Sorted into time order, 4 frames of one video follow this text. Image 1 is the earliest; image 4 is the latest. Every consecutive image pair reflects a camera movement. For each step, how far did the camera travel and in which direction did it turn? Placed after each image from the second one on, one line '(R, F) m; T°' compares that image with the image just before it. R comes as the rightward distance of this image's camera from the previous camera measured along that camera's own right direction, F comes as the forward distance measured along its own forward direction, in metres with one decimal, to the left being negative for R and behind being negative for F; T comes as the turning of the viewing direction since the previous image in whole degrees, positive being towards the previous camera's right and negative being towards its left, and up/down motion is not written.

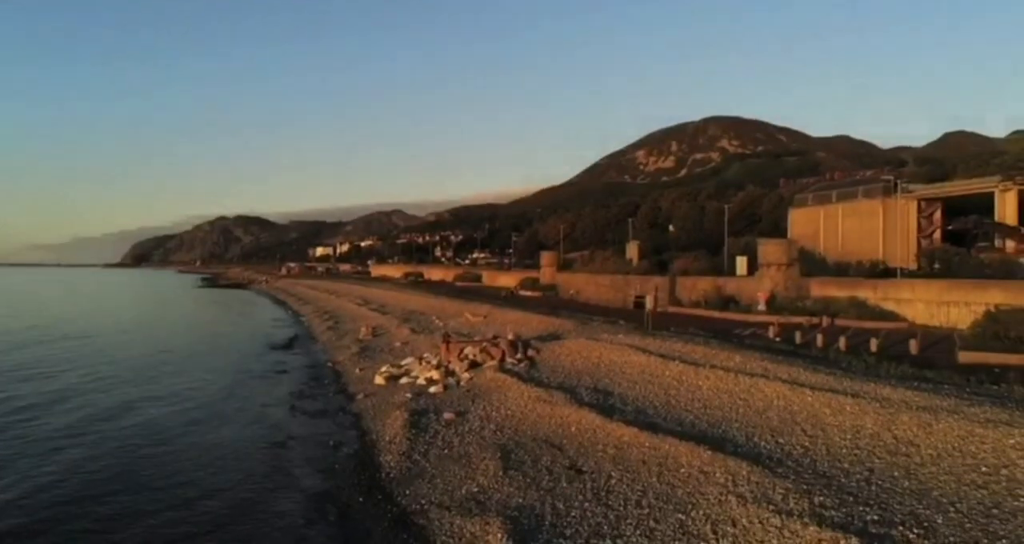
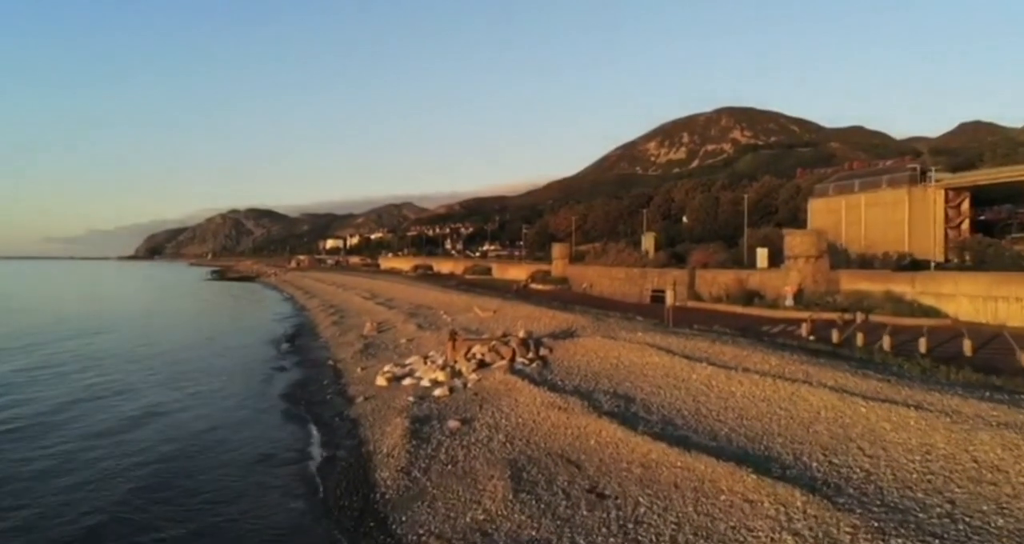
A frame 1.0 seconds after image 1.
(0.0, +2.0) m; -1°
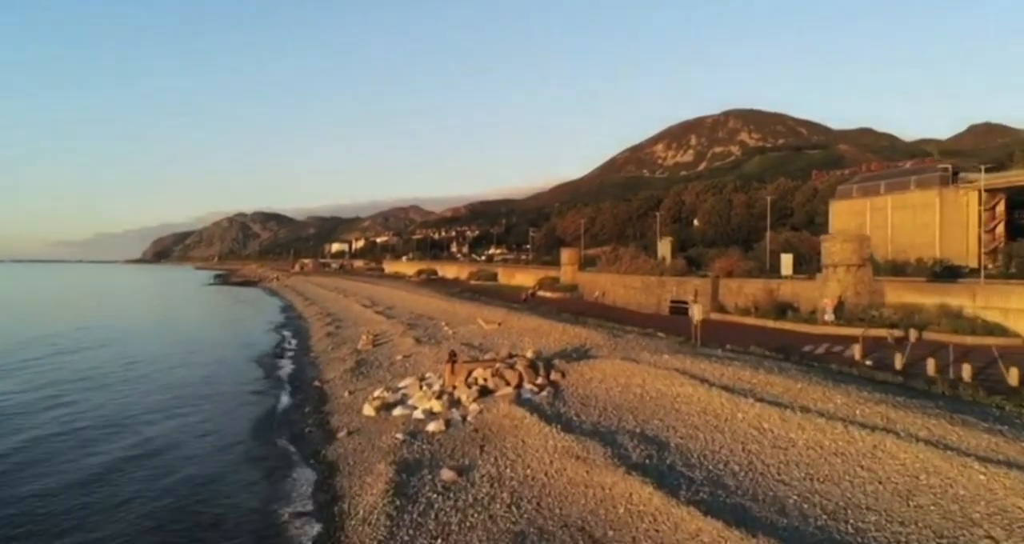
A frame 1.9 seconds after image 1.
(0.0, +3.5) m; -1°
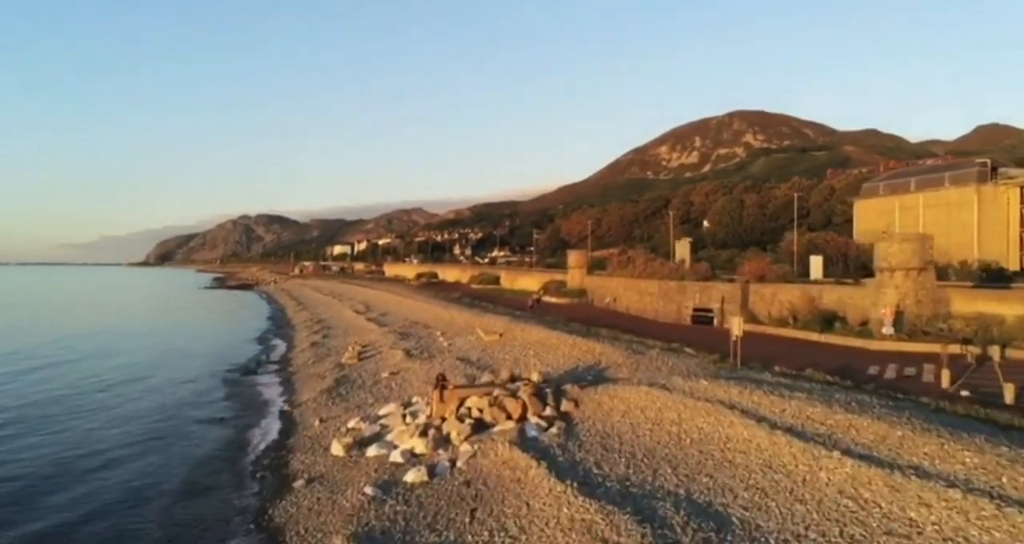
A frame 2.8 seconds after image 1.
(+0.1, +4.5) m; 0°
